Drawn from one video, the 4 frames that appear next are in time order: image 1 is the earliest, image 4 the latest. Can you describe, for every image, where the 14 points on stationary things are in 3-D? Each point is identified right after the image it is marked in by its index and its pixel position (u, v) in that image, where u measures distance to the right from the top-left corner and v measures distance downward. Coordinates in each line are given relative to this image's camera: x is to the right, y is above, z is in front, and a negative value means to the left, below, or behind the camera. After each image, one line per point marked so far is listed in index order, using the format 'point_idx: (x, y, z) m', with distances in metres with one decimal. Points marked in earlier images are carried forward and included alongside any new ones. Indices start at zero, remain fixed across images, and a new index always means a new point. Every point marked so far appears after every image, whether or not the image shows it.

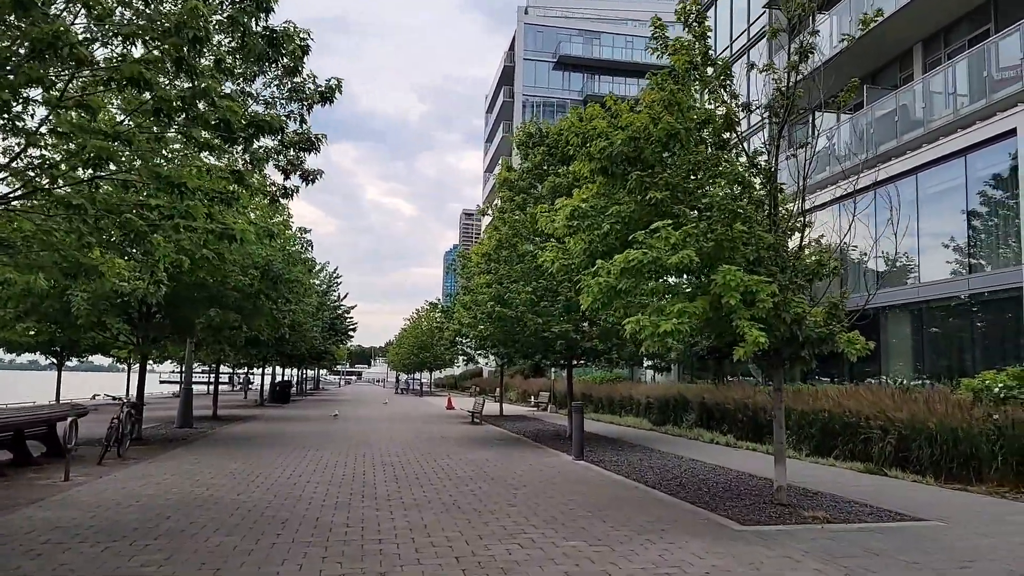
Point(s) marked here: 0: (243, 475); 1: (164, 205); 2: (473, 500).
0: (-4.6, -3.2, +12.4) m
1: (-4.3, +1.1, +8.7) m
2: (-0.5, -2.9, +9.9) m
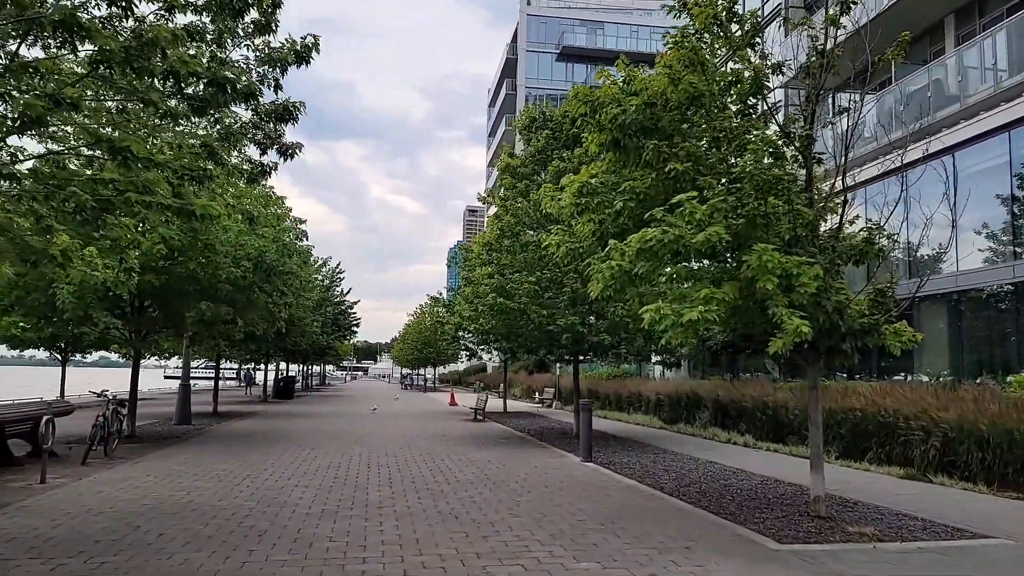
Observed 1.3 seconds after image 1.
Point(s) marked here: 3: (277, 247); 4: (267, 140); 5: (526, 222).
0: (-4.6, -3.0, +11.5) m
1: (-4.3, +1.2, +7.8) m
2: (-0.5, -2.8, +9.0) m
3: (-6.1, +1.1, +18.6) m
4: (-3.0, +1.8, +8.7) m
5: (+0.4, +1.7, +18.3) m
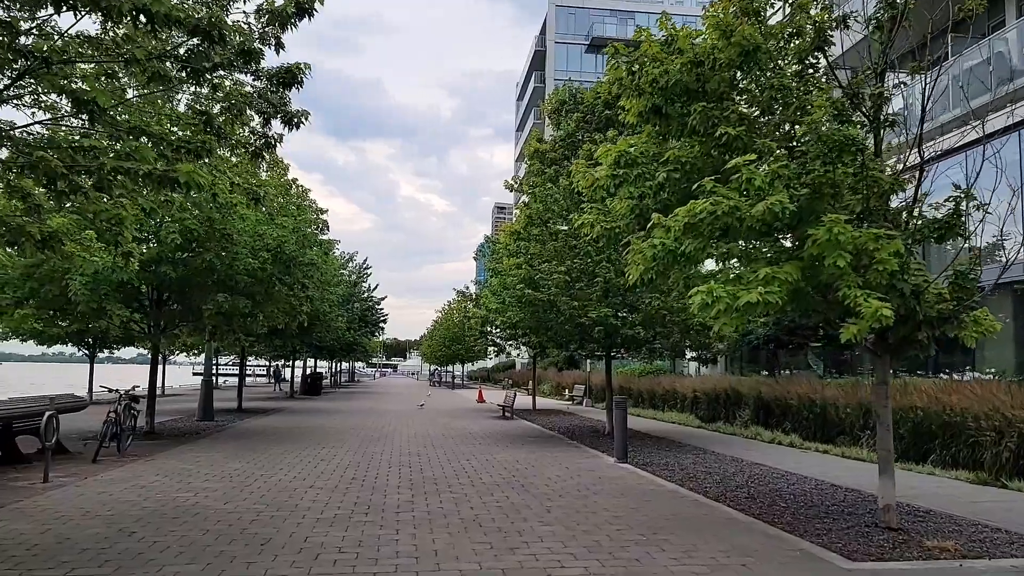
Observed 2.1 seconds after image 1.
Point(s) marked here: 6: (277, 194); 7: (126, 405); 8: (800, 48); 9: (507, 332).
0: (-4.1, -2.8, +10.8) m
1: (-4.0, +1.4, +7.1) m
2: (-0.1, -2.6, +8.1) m
3: (-5.4, +1.3, +18.0) m
4: (-2.7, +2.0, +7.9) m
5: (+1.1, +1.9, +17.4) m
6: (-6.2, +2.5, +19.0) m
7: (-7.1, -2.1, +13.1) m
8: (+3.0, +2.5, +7.4) m
9: (-0.1, -1.2, +19.9) m
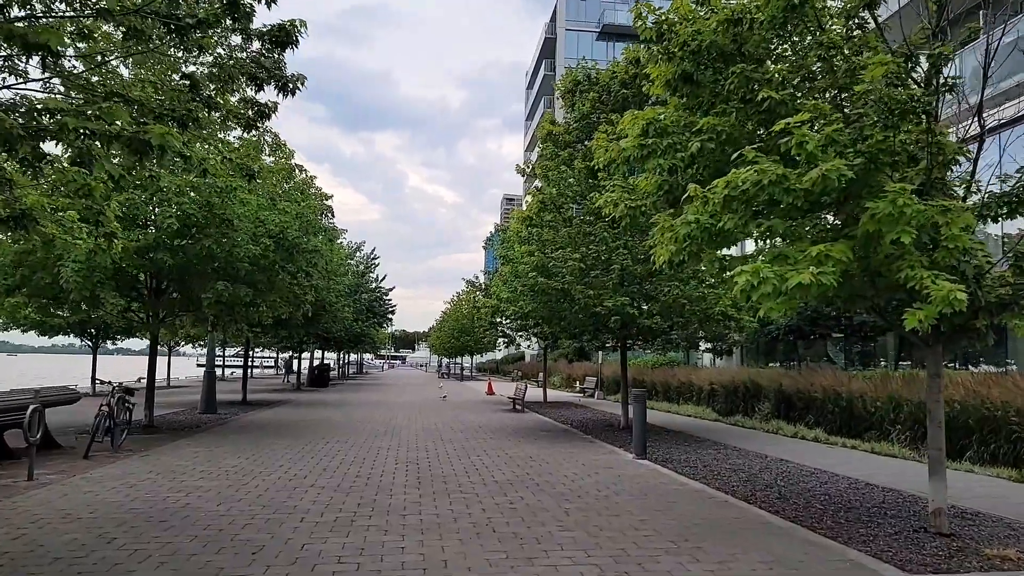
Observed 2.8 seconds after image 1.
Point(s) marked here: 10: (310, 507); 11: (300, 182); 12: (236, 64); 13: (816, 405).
0: (-3.9, -2.6, +10.2) m
1: (-3.9, +1.6, +6.5) m
2: (0.0, -2.4, +7.5) m
3: (-5.1, +1.5, +17.4) m
4: (-2.5, +2.1, +7.3) m
5: (+1.3, +2.2, +16.7) m
6: (-5.9, +2.8, +18.3) m
7: (-6.9, -1.9, +12.6) m
8: (+3.1, +2.7, +6.7) m
9: (+0.2, -0.9, +19.2) m
10: (-2.3, -2.5, +8.0) m
11: (-5.8, +2.9, +19.7) m
12: (-2.8, +2.3, +7.2) m
13: (+7.0, -2.7, +16.6) m
